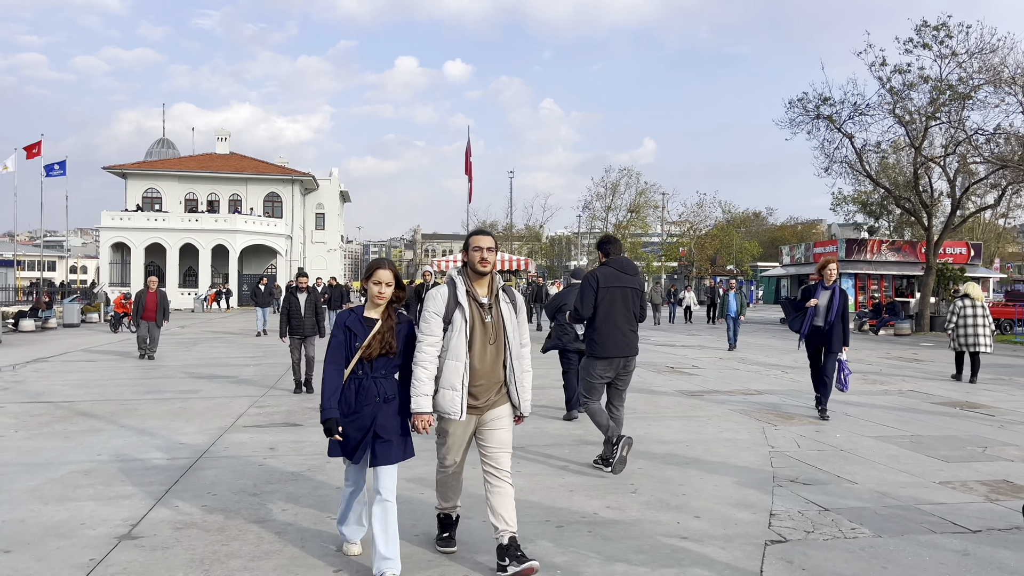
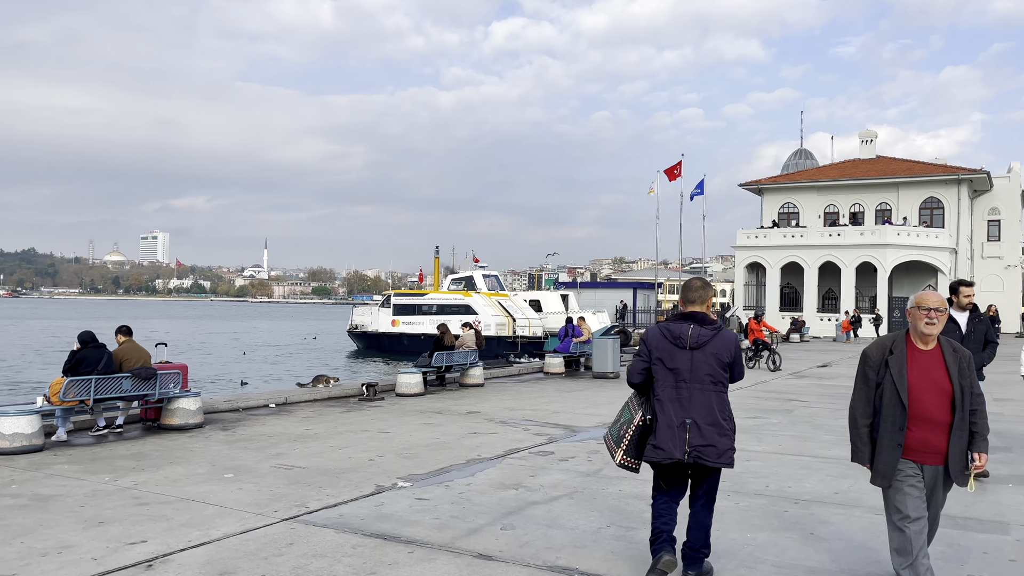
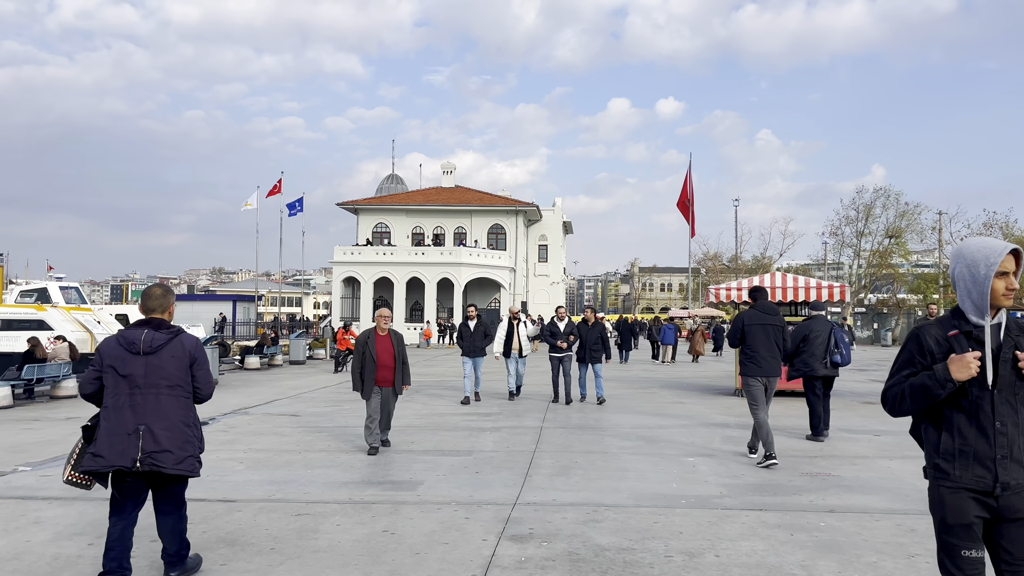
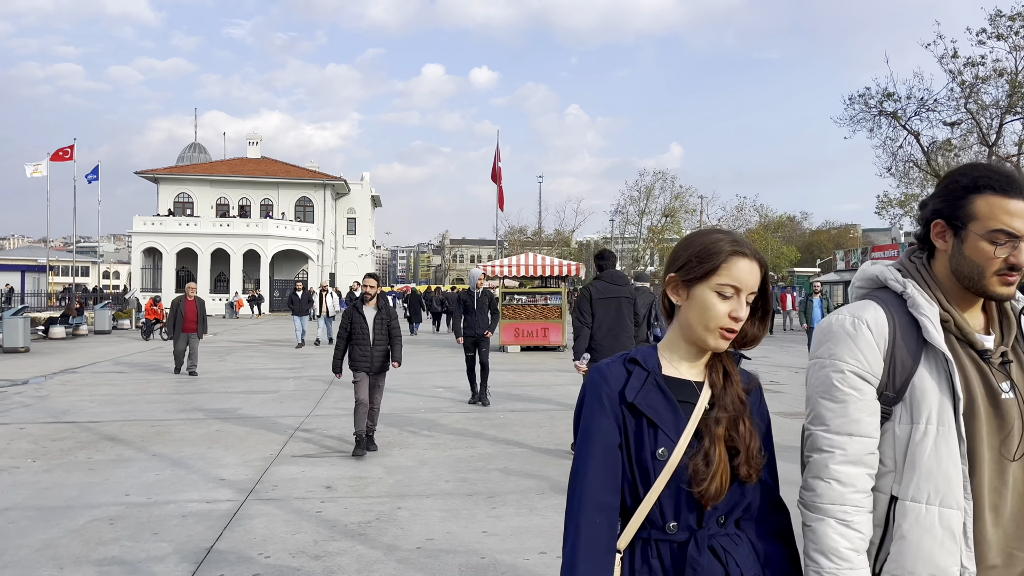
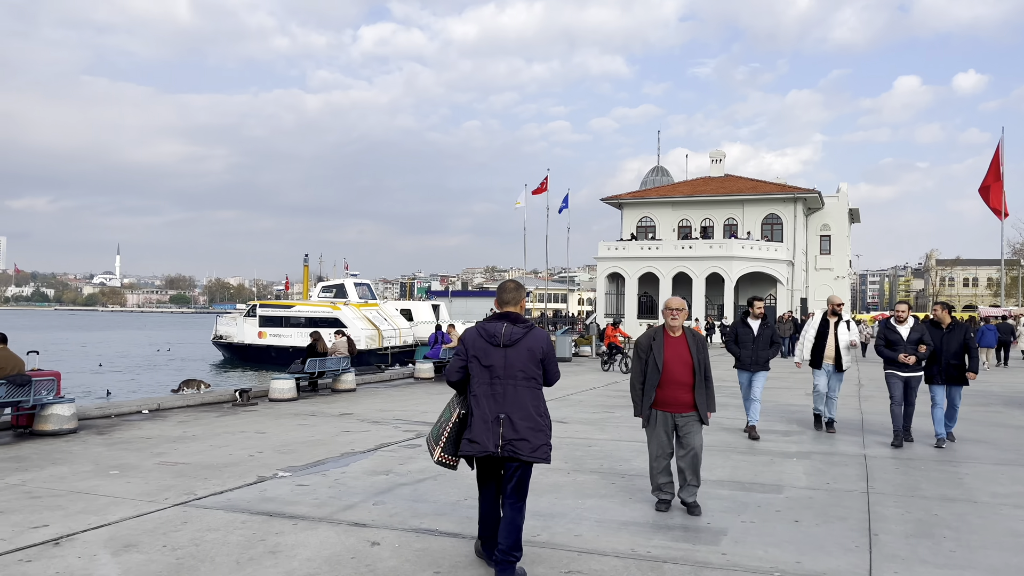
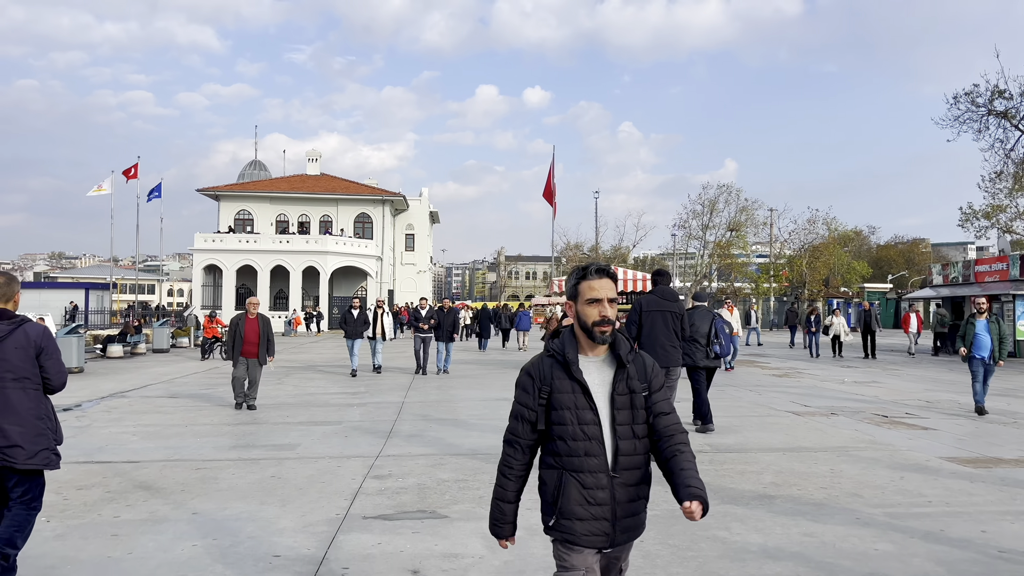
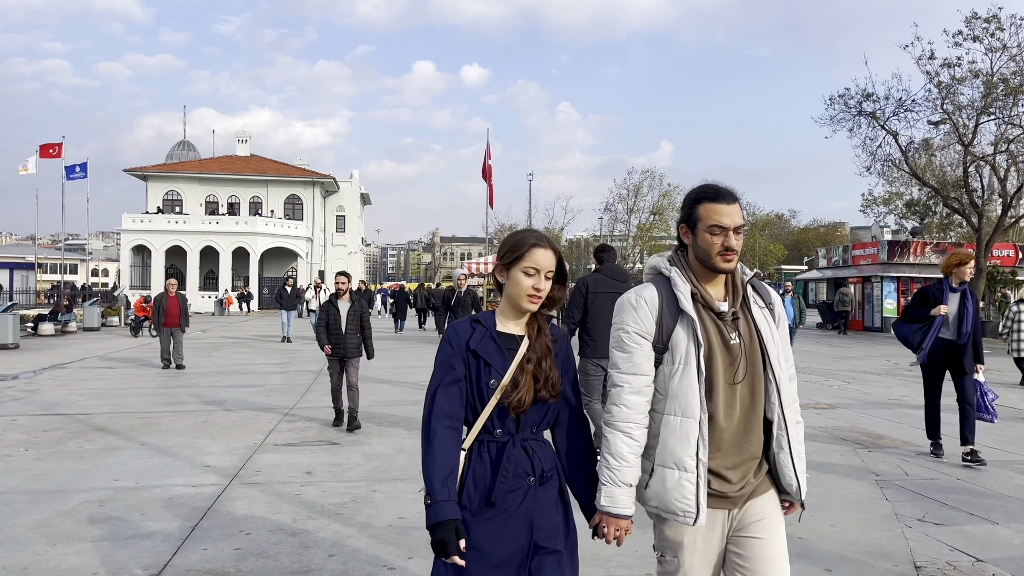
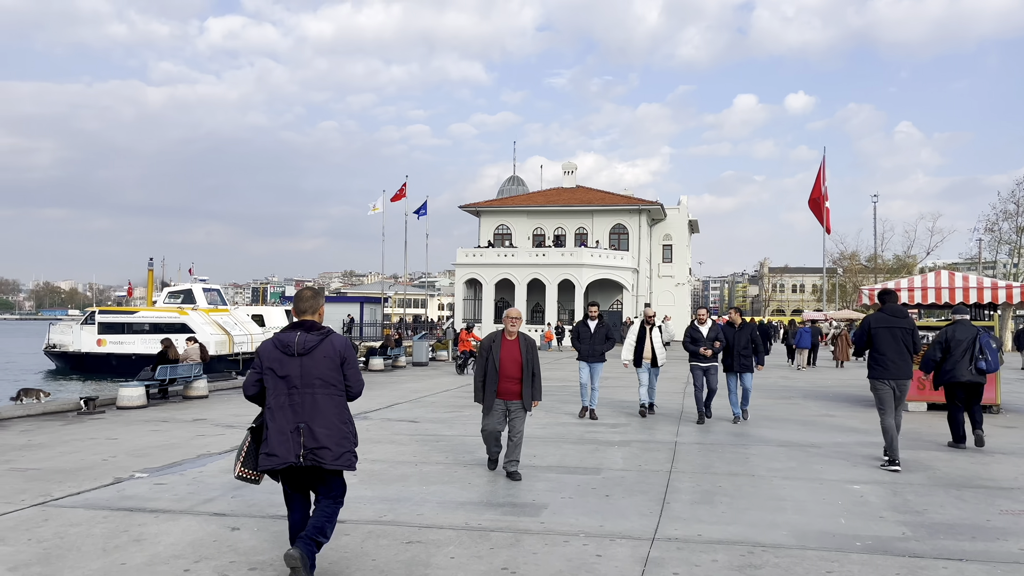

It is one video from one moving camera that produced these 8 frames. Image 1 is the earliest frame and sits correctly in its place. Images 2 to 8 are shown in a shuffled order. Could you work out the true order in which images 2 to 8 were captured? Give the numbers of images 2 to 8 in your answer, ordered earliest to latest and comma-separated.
7, 4, 6, 3, 8, 5, 2
